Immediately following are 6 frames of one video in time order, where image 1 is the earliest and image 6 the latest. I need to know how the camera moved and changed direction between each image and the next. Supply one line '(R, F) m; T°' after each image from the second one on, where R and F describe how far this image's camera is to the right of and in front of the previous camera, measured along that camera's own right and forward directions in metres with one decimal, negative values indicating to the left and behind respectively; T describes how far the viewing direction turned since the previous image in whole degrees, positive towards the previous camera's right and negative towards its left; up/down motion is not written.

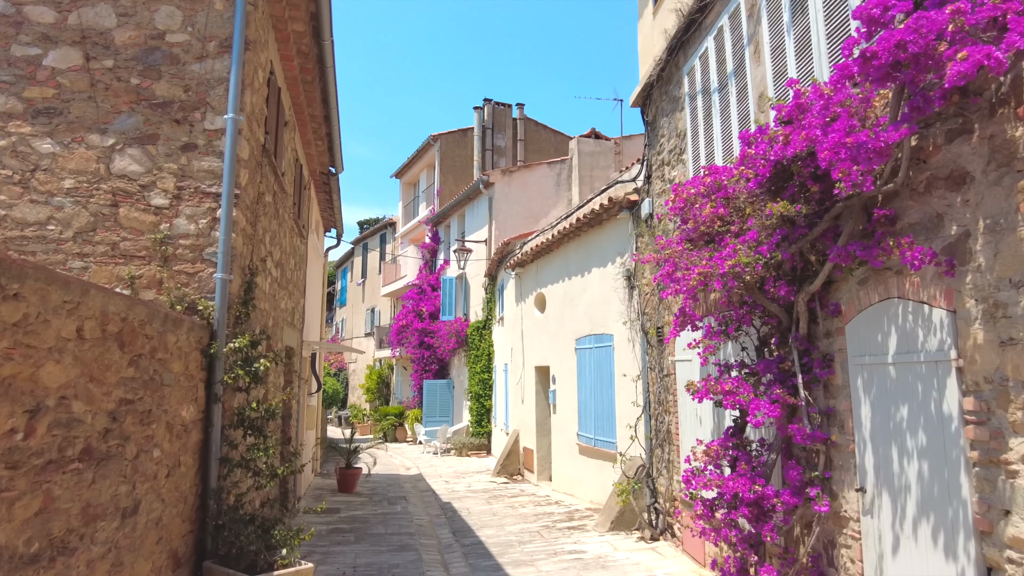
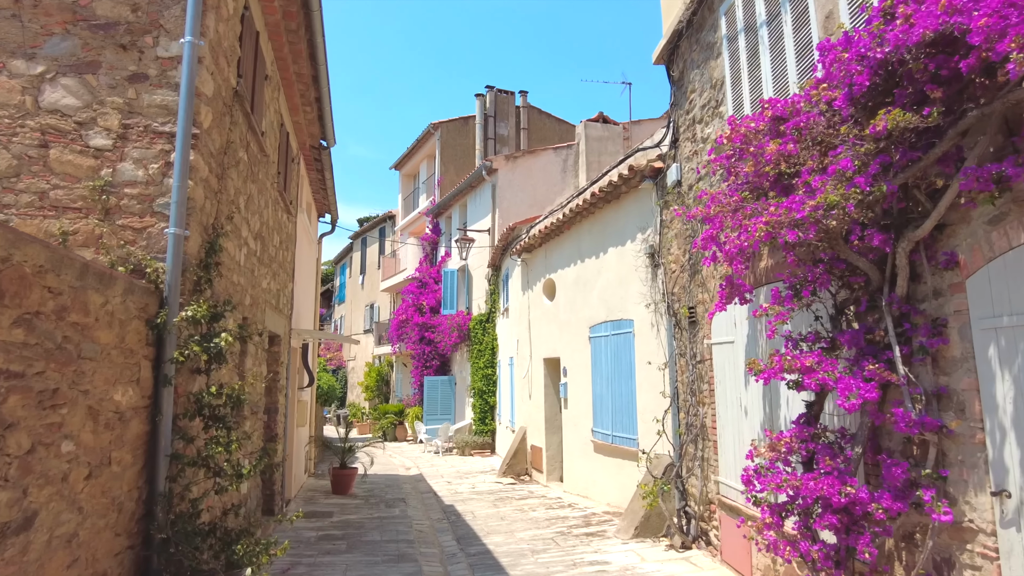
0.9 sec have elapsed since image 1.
(-0.1, +0.8) m; 0°
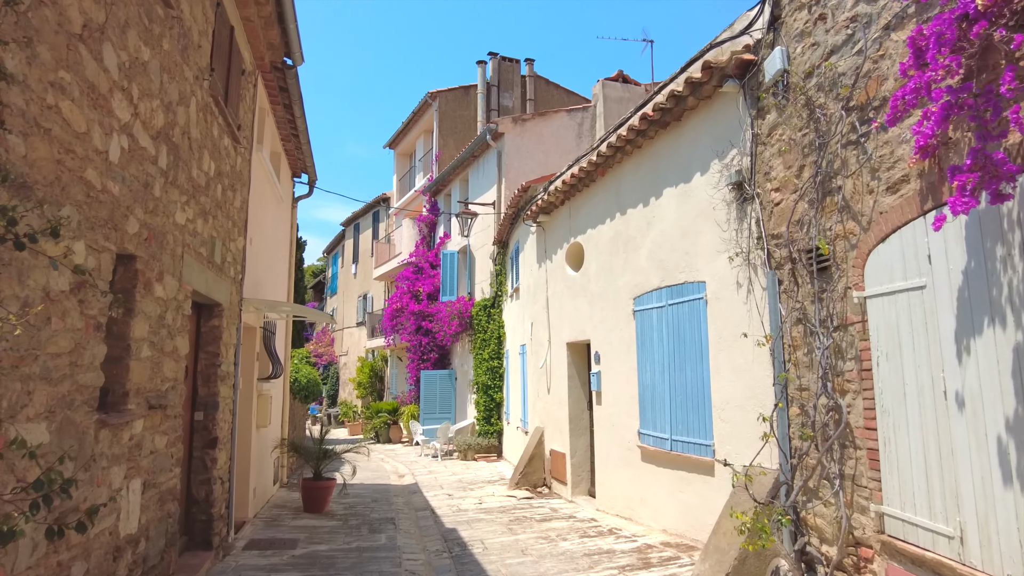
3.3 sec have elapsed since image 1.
(-0.3, +2.2) m; 0°
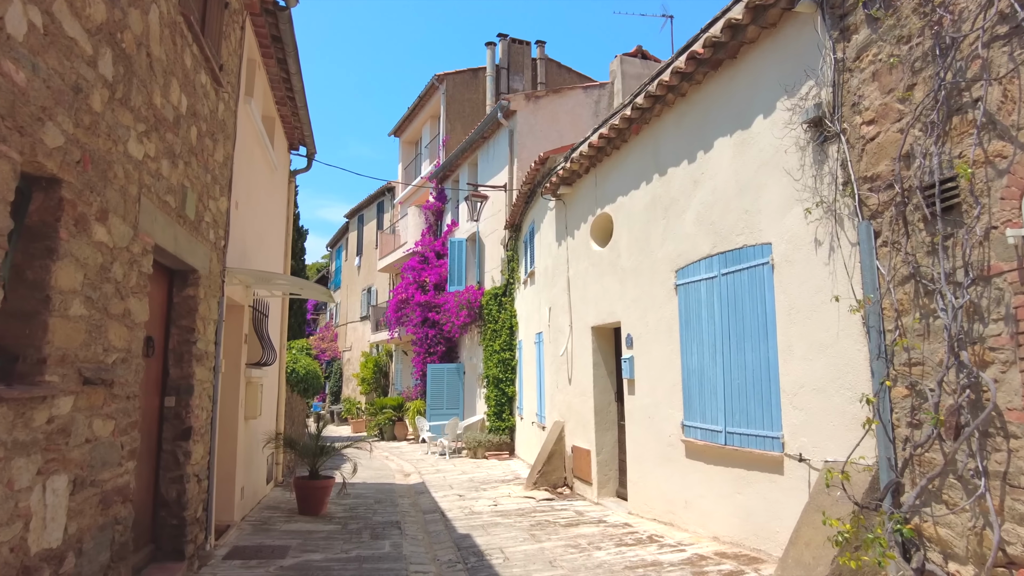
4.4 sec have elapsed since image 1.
(-0.2, +0.9) m; 0°
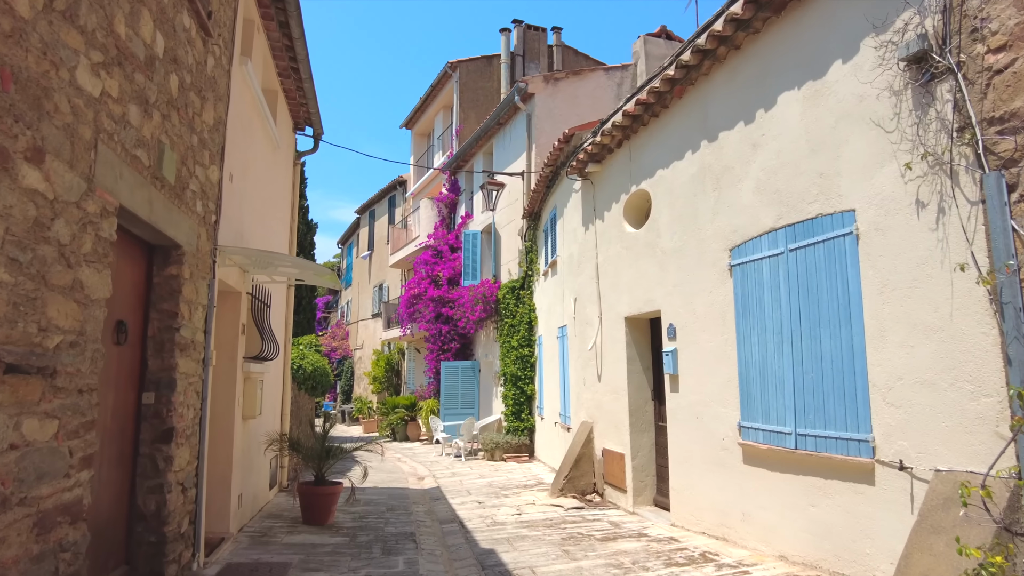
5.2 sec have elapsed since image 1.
(-0.2, +0.8) m; -1°
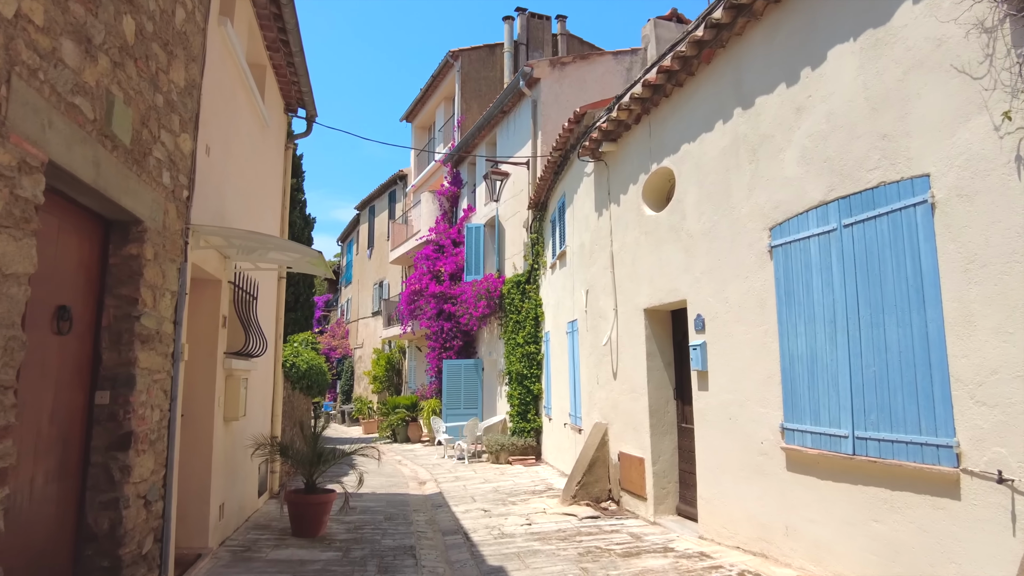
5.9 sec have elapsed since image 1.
(-0.1, +0.6) m; 0°
